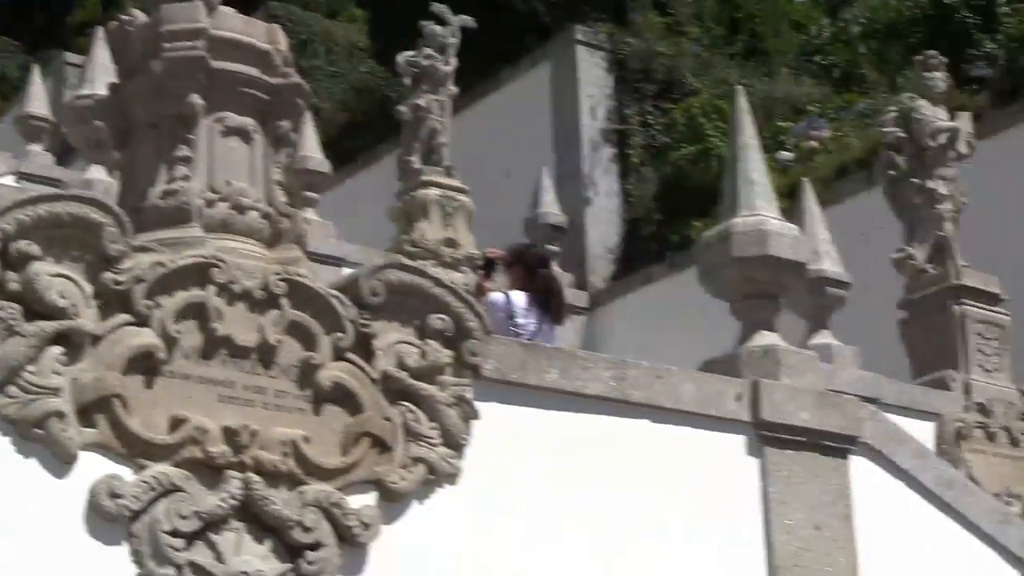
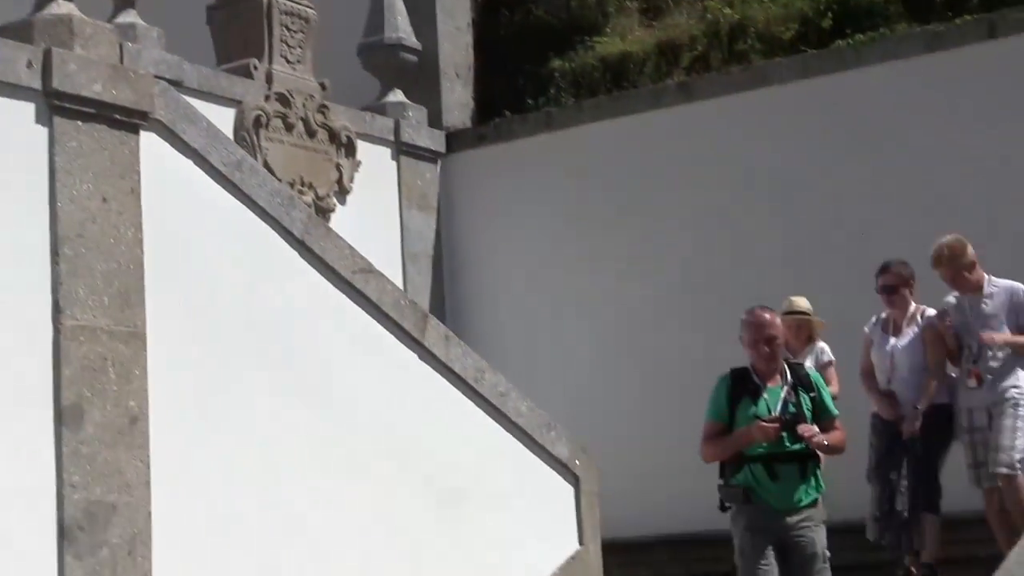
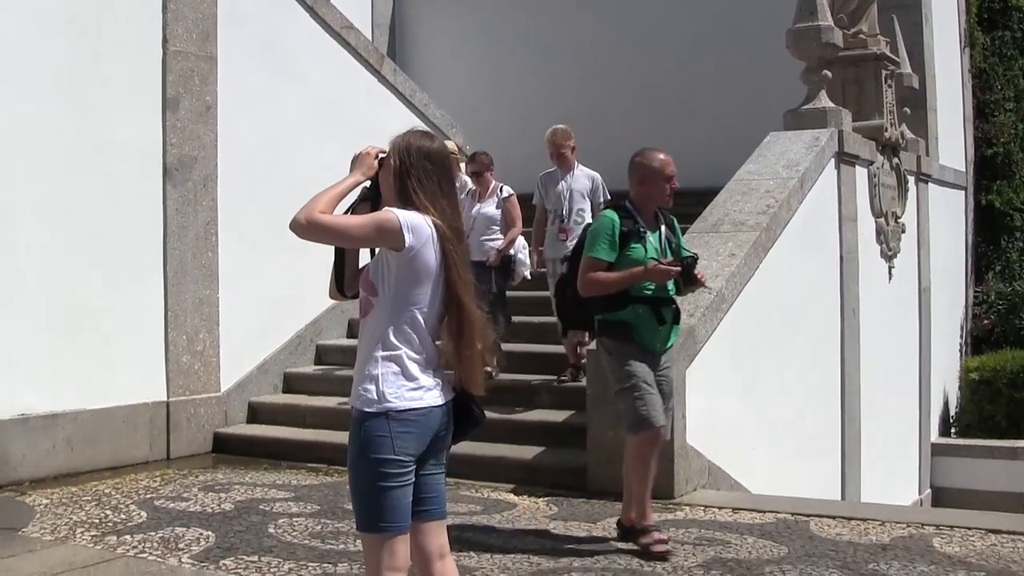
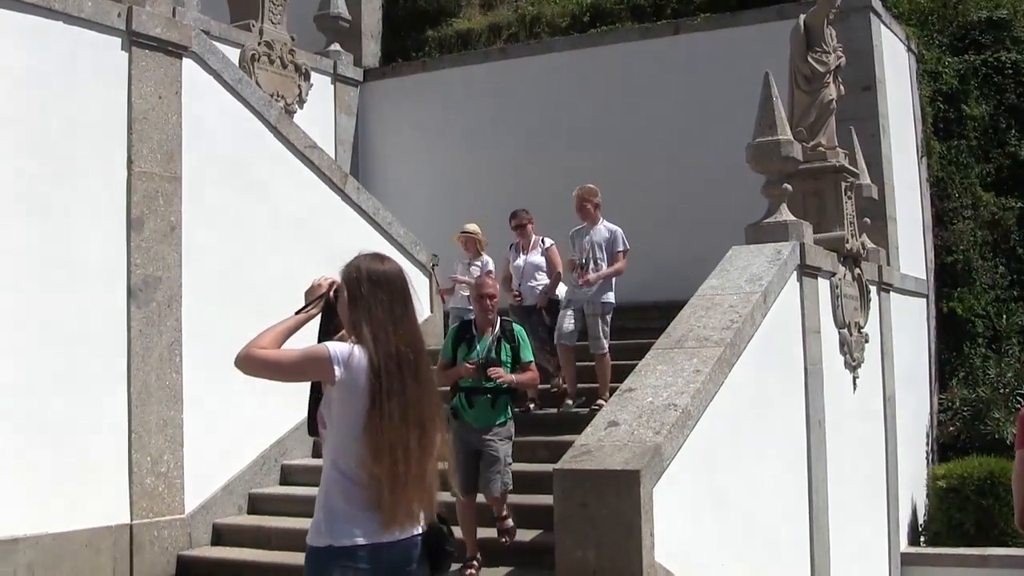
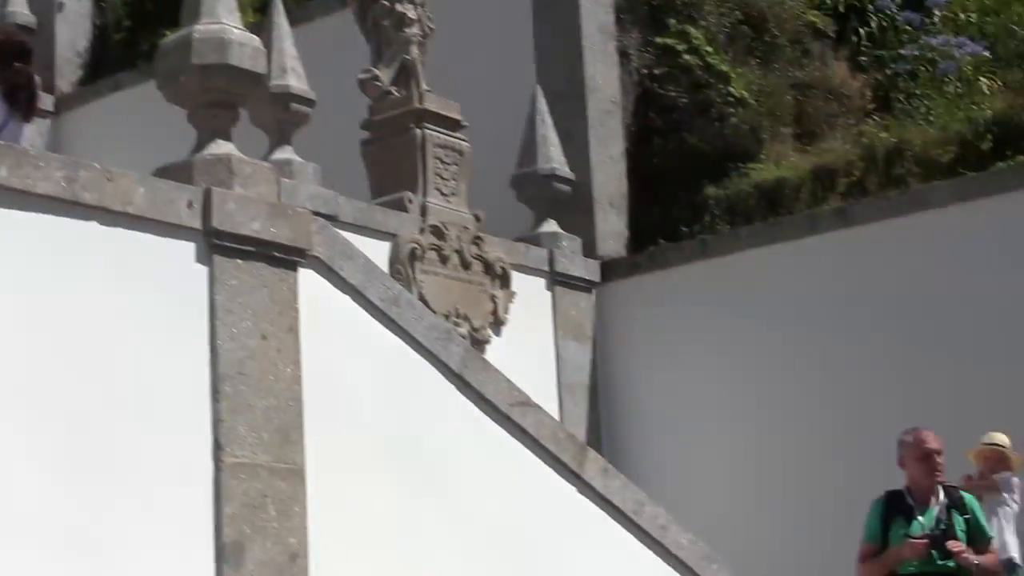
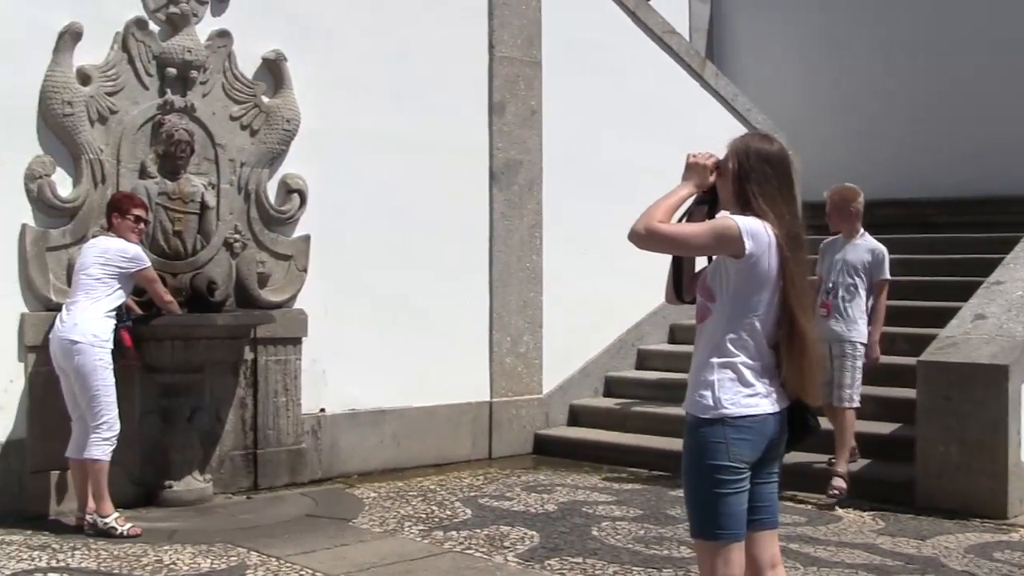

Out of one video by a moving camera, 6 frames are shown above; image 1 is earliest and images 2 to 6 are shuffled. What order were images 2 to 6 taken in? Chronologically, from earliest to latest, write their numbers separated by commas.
5, 2, 4, 3, 6
